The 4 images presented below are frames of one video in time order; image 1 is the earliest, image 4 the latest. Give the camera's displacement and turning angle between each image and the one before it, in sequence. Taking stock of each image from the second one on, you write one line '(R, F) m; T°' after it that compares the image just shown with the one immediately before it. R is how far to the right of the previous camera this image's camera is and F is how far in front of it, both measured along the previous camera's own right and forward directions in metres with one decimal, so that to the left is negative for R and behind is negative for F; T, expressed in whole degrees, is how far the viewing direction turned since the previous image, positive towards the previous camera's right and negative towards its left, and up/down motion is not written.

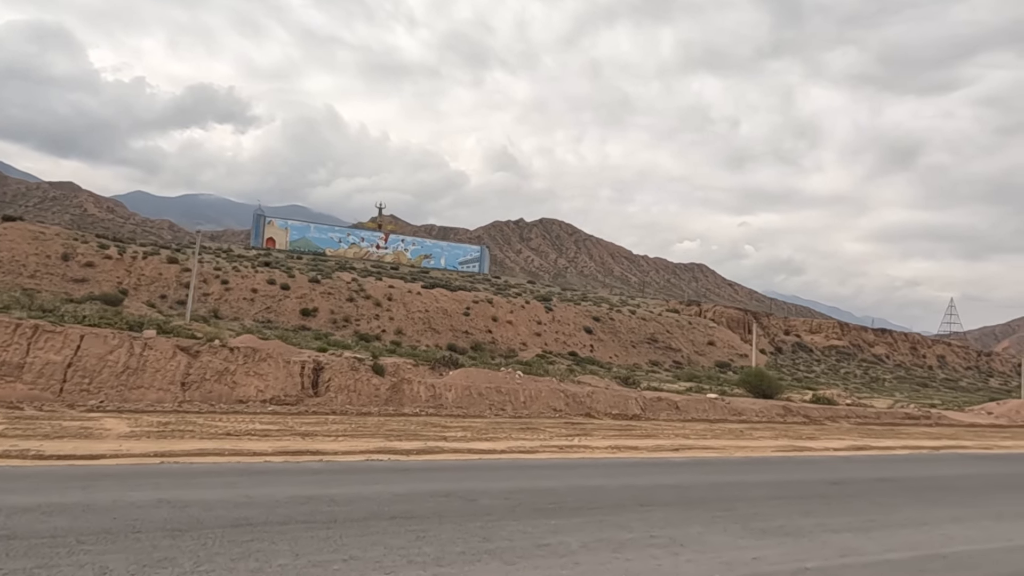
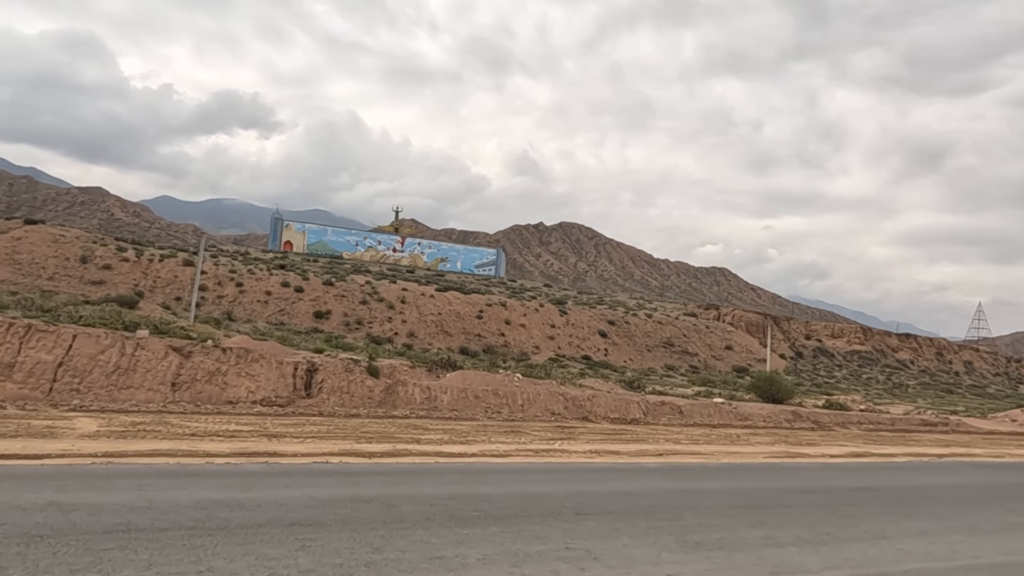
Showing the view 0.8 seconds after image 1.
(+0.6, +0.3) m; -2°
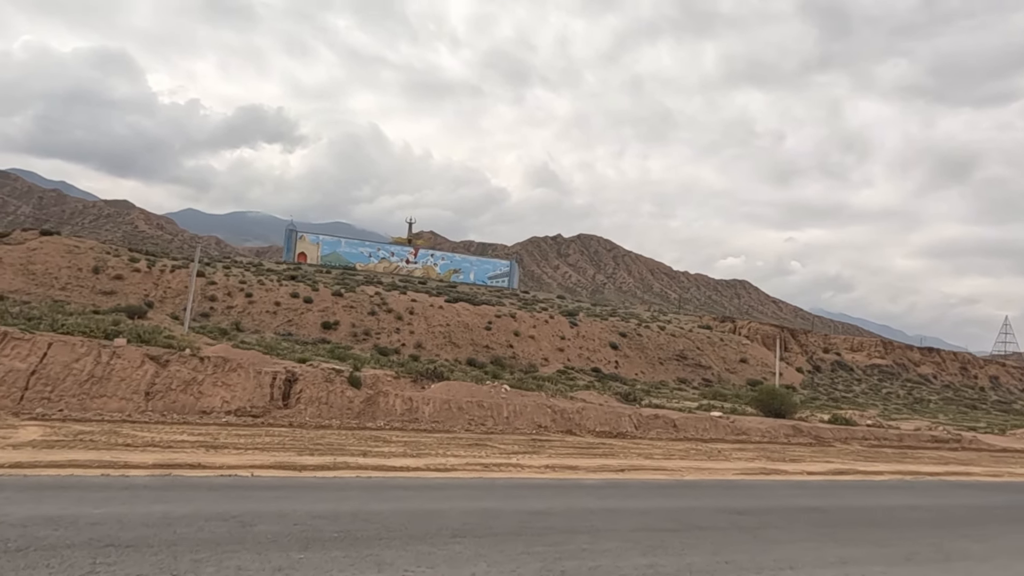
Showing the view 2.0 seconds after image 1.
(+0.9, +0.4) m; -2°
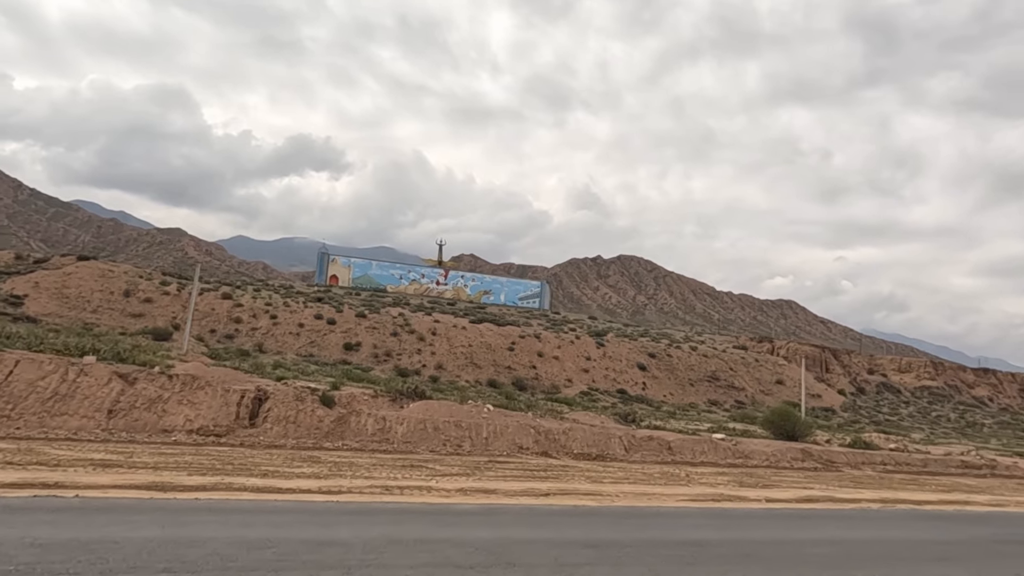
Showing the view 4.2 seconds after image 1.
(+1.7, +0.7) m; -4°
